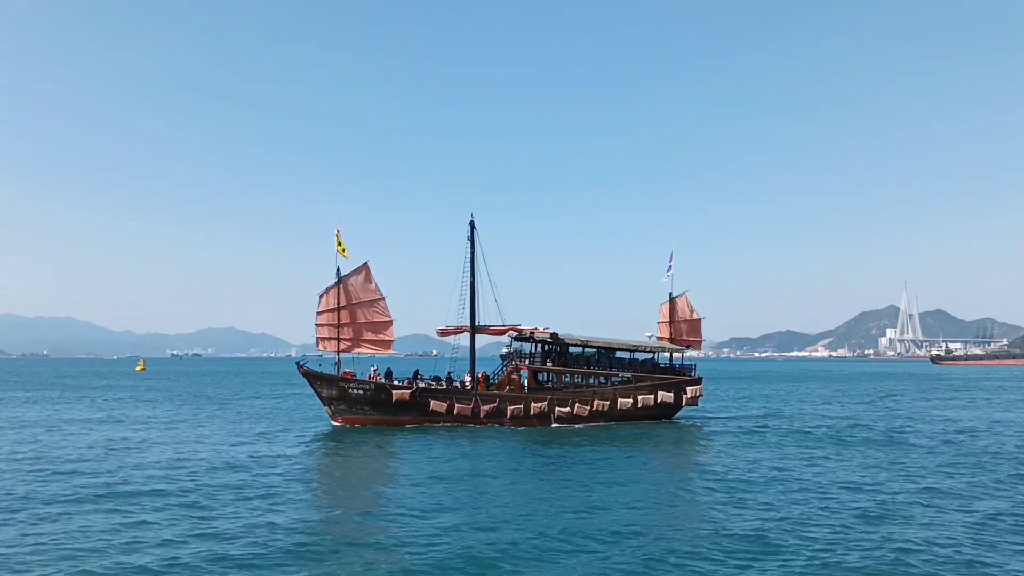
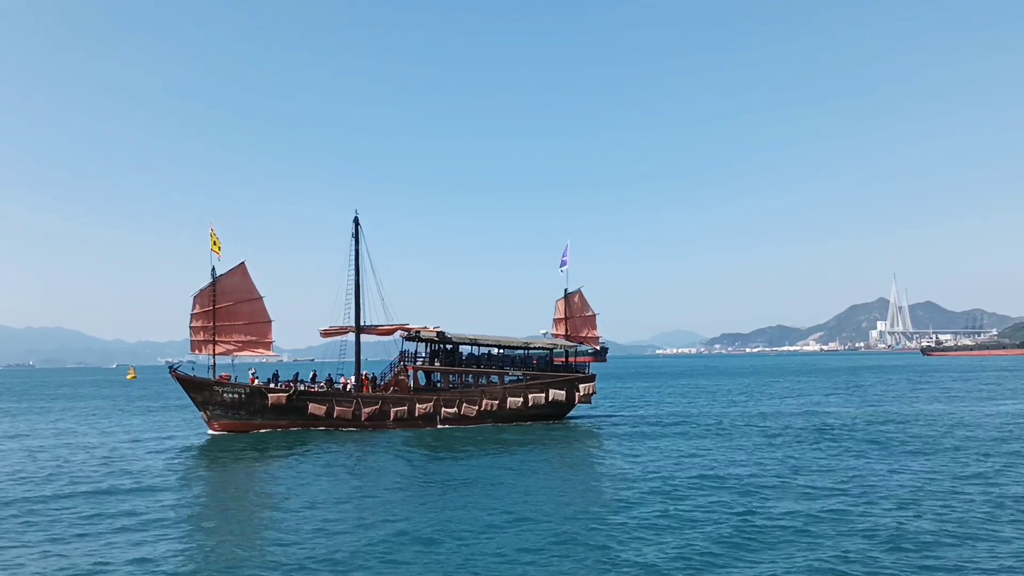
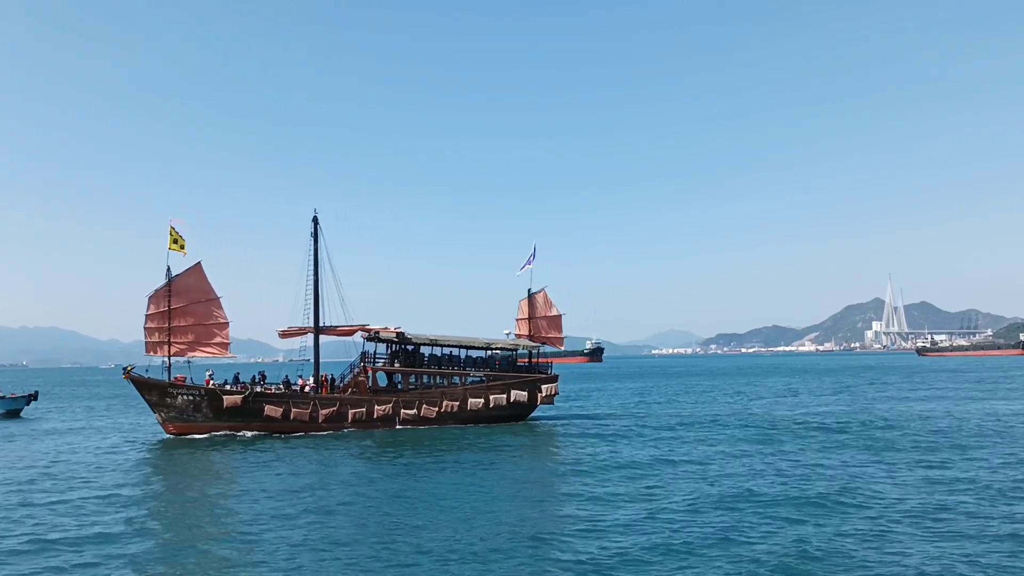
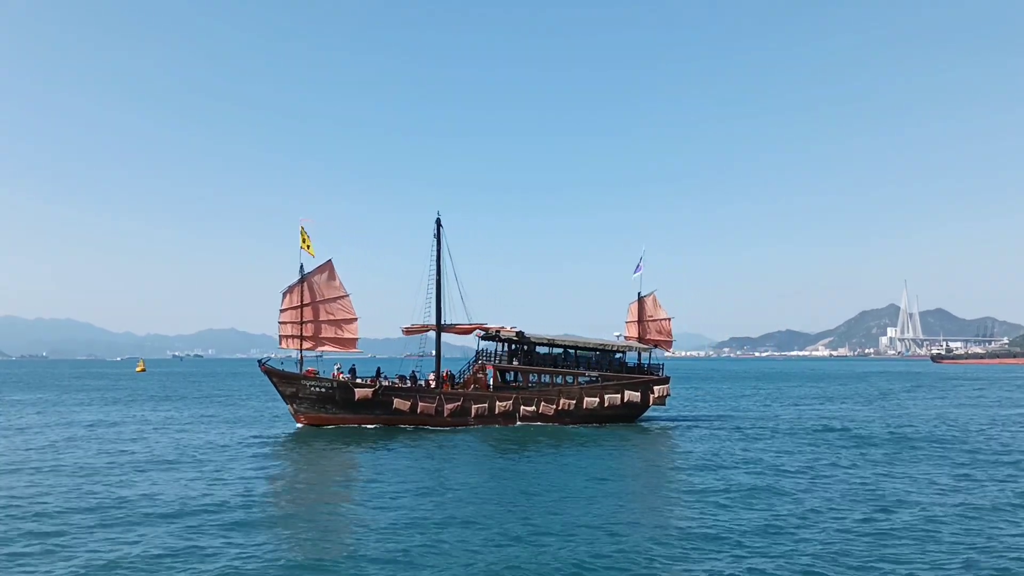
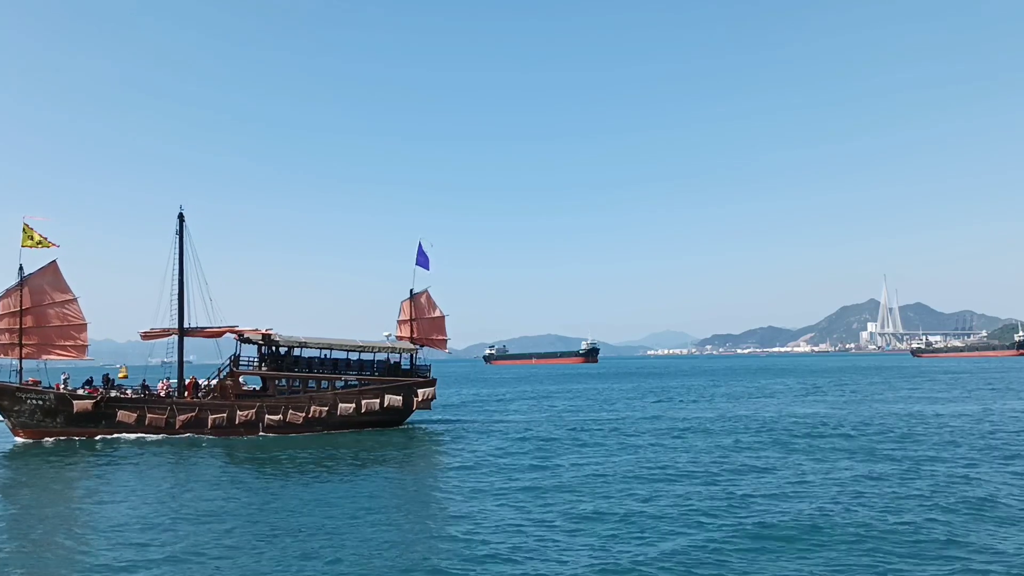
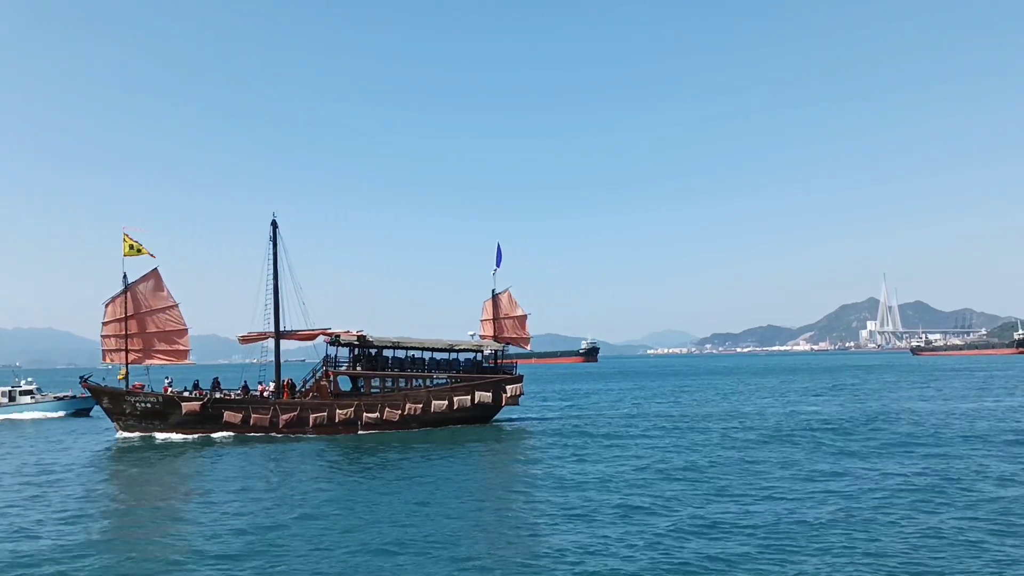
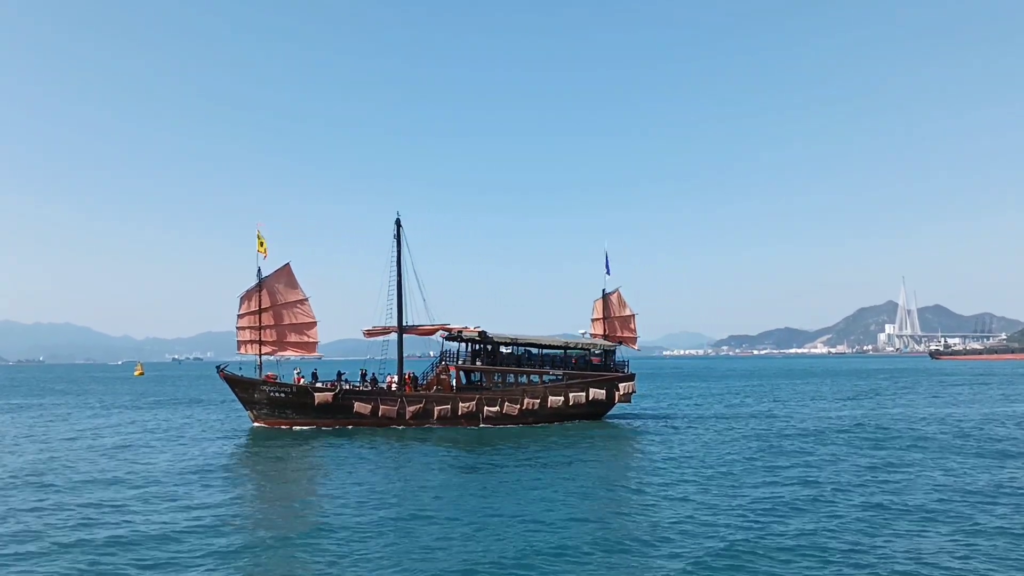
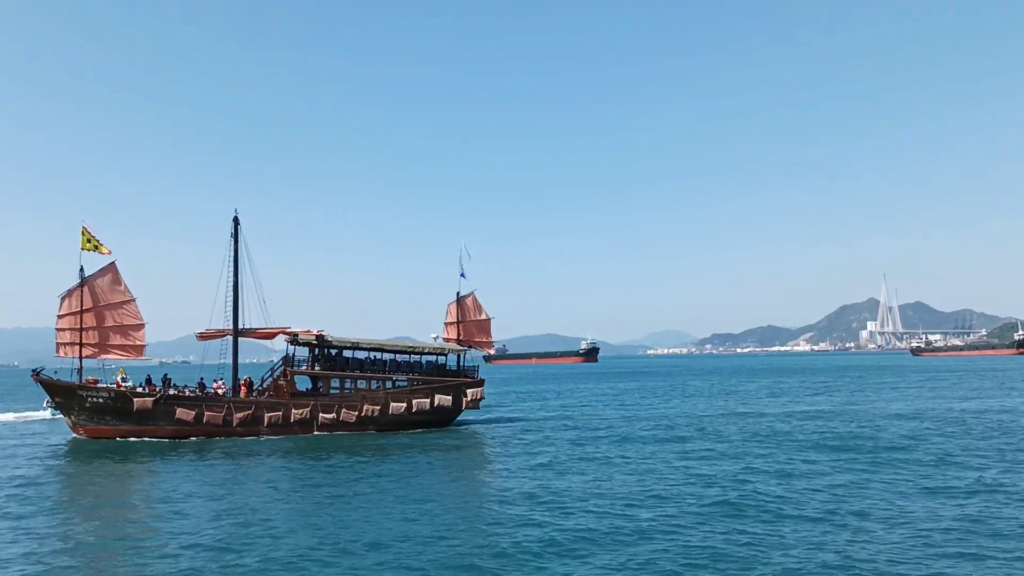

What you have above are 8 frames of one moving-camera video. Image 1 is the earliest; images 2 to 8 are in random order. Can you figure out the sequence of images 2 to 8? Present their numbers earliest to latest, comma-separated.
4, 7, 2, 3, 6, 8, 5
